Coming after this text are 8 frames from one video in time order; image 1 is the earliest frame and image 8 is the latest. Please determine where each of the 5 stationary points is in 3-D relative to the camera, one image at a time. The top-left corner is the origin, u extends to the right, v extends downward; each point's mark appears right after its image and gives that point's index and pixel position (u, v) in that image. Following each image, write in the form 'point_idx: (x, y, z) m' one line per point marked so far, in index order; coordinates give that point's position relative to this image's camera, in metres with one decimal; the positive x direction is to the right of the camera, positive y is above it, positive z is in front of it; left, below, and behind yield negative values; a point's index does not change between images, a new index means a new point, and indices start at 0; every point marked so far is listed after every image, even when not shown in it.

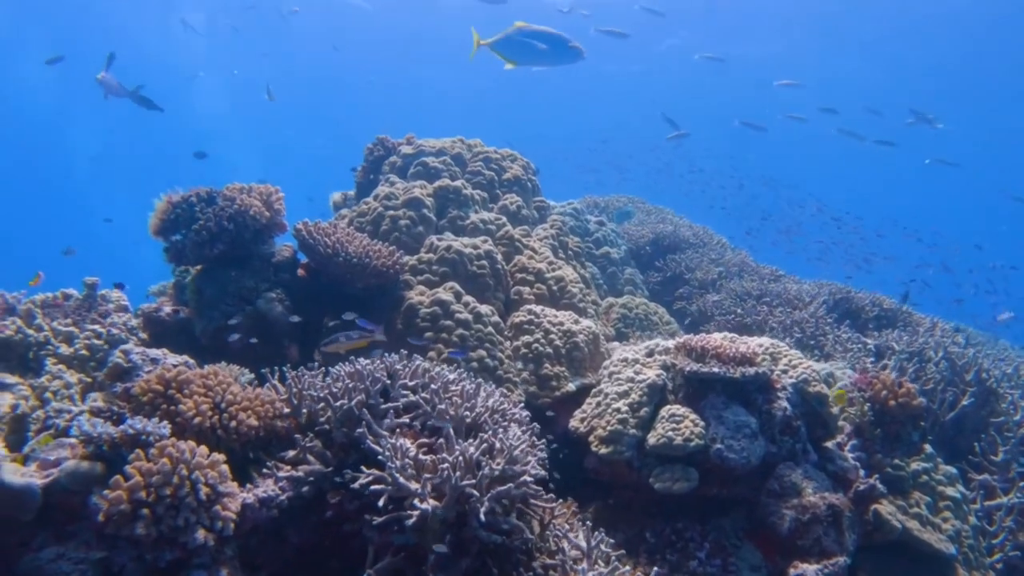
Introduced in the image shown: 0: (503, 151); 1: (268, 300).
0: (-0.1, +1.3, +8.0) m
1: (-1.7, -0.1, +6.1) m
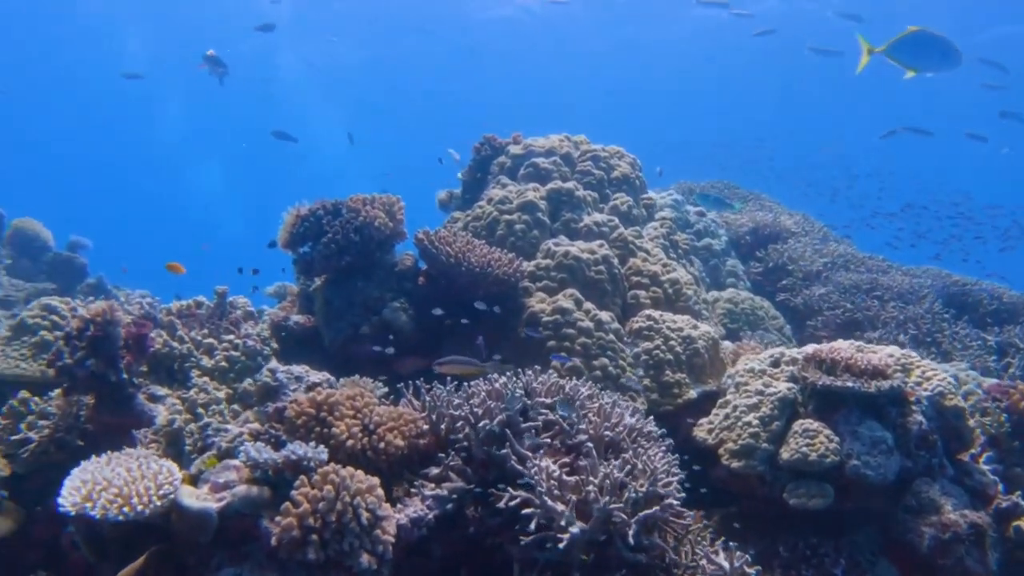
0: (+0.9, +1.3, +8.0) m
1: (-0.9, -0.1, +6.3) m
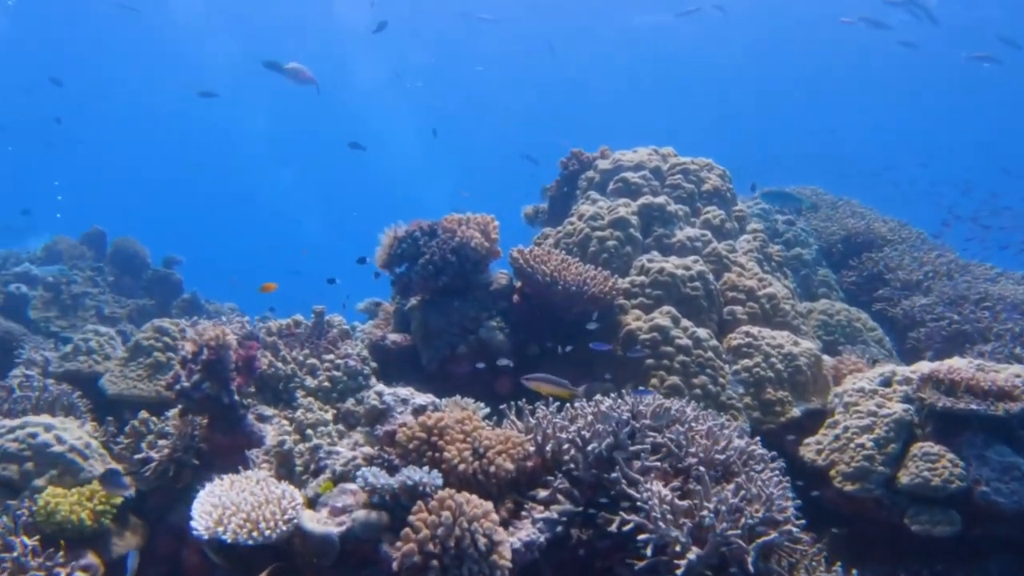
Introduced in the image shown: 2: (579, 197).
0: (+1.7, +1.2, +7.9) m
1: (-0.2, -0.3, +6.4) m
2: (+0.6, +0.8, +7.7) m
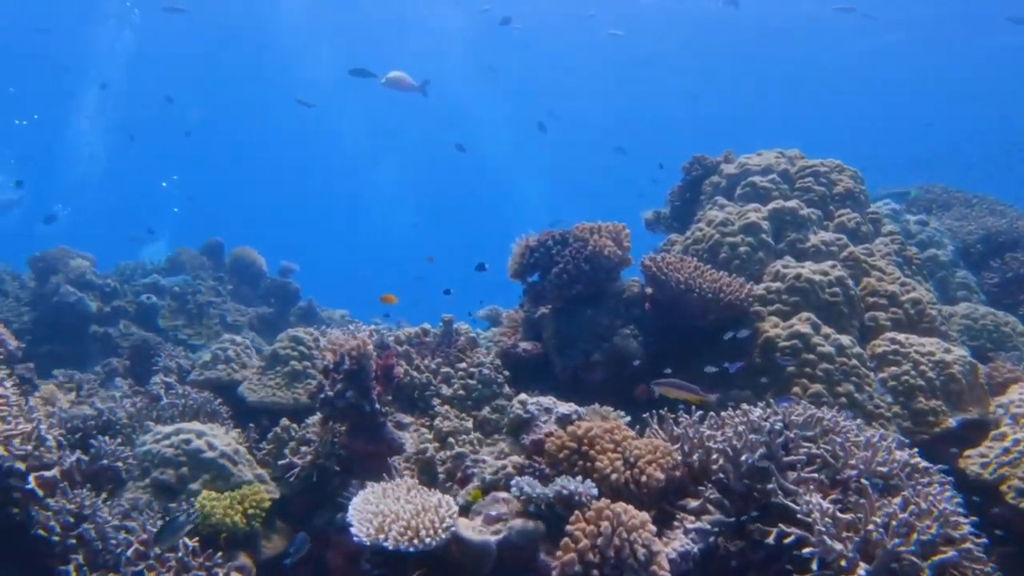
0: (+2.8, +1.1, +7.7) m
1: (+0.8, -0.3, +6.3) m
2: (+1.7, +0.7, +7.6) m
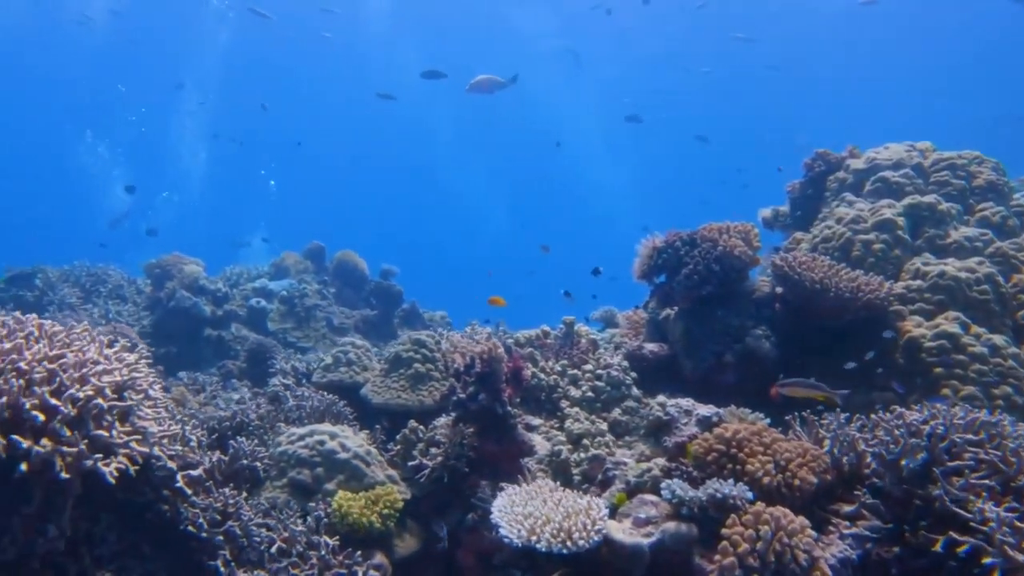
0: (+3.8, +1.1, +7.5) m
1: (+1.8, -0.3, +6.2) m
2: (+2.7, +0.7, +7.4) m
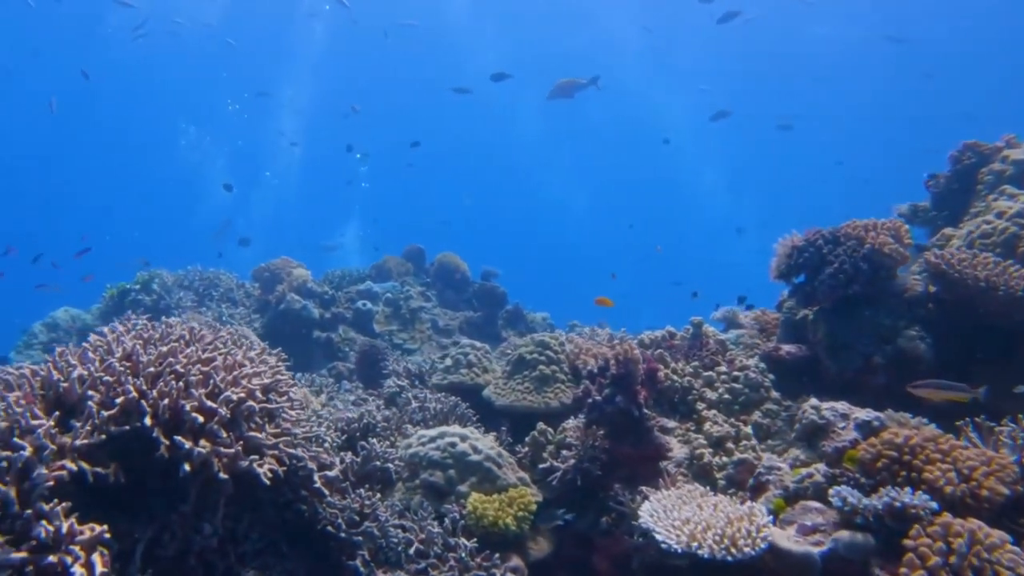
0: (+4.9, +1.2, +7.0) m
1: (+2.7, -0.3, +6.0) m
2: (+3.7, +0.8, +7.1) m
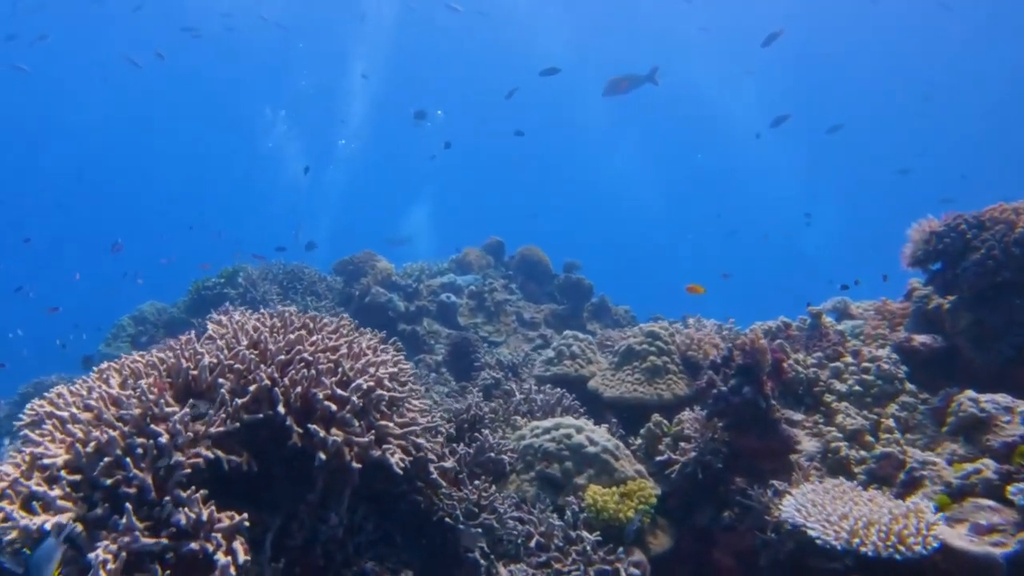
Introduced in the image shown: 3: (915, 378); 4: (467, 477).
0: (+5.7, +1.2, +6.6) m
1: (+3.5, -0.2, +5.6) m
2: (+4.6, +0.9, +6.7) m
3: (+3.0, -0.7, +6.5) m
4: (-0.3, -1.4, +6.3) m
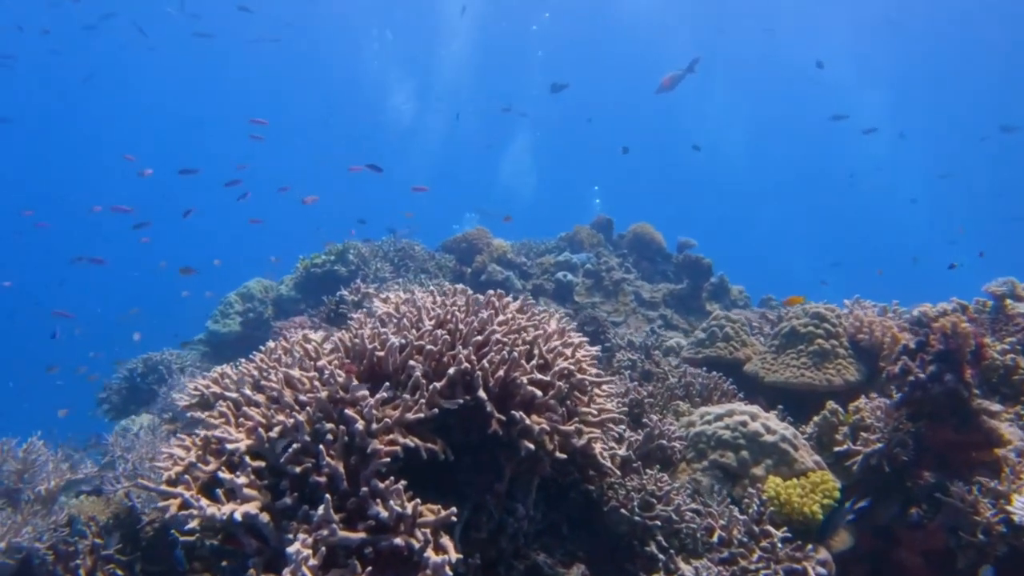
0: (+6.9, +1.4, +5.8) m
1: (+4.7, -0.1, +5.0) m
2: (+5.8, +1.0, +6.0) m
3: (+4.2, -0.5, +5.9) m
4: (+0.9, -1.2, +6.0) m
